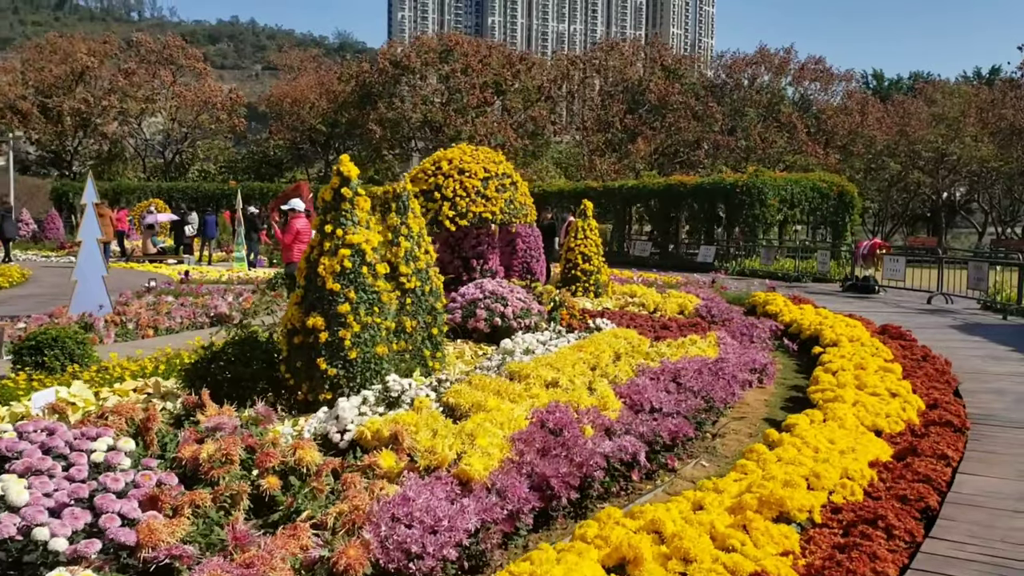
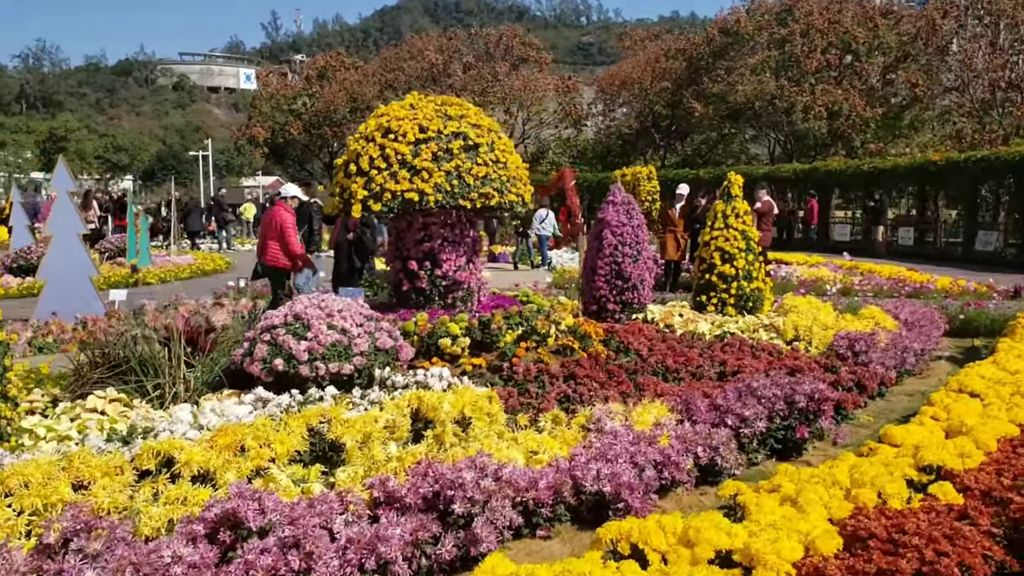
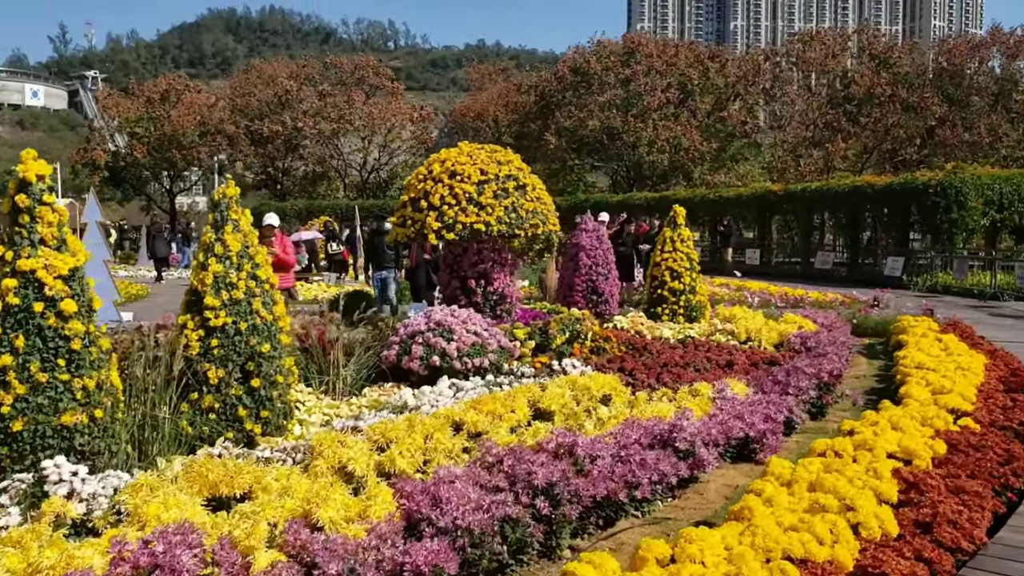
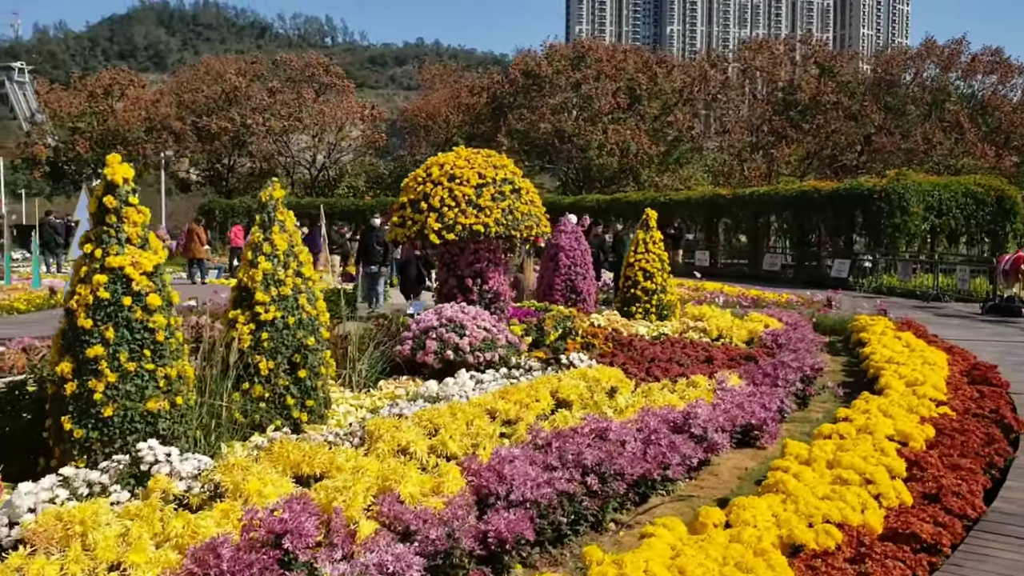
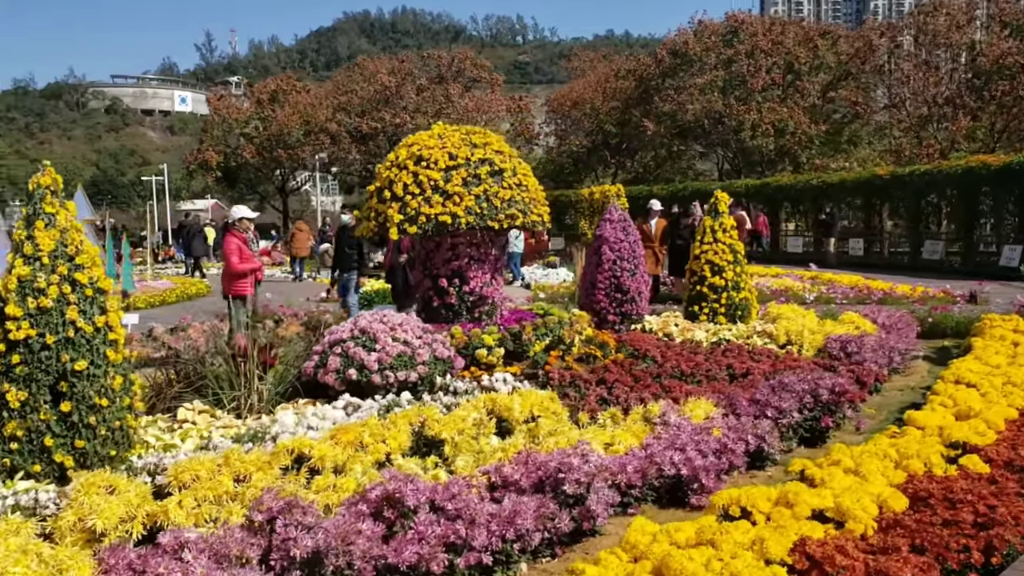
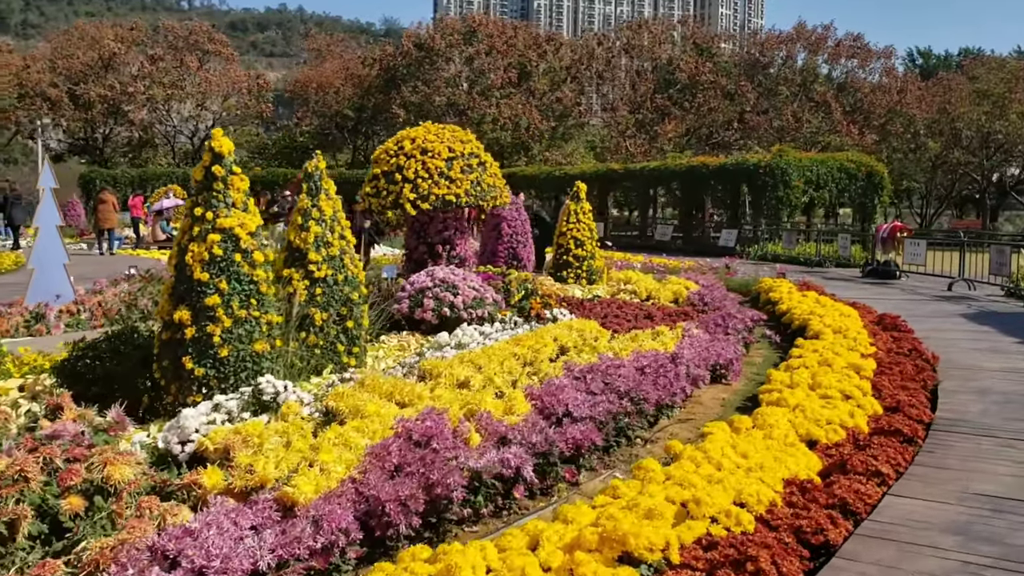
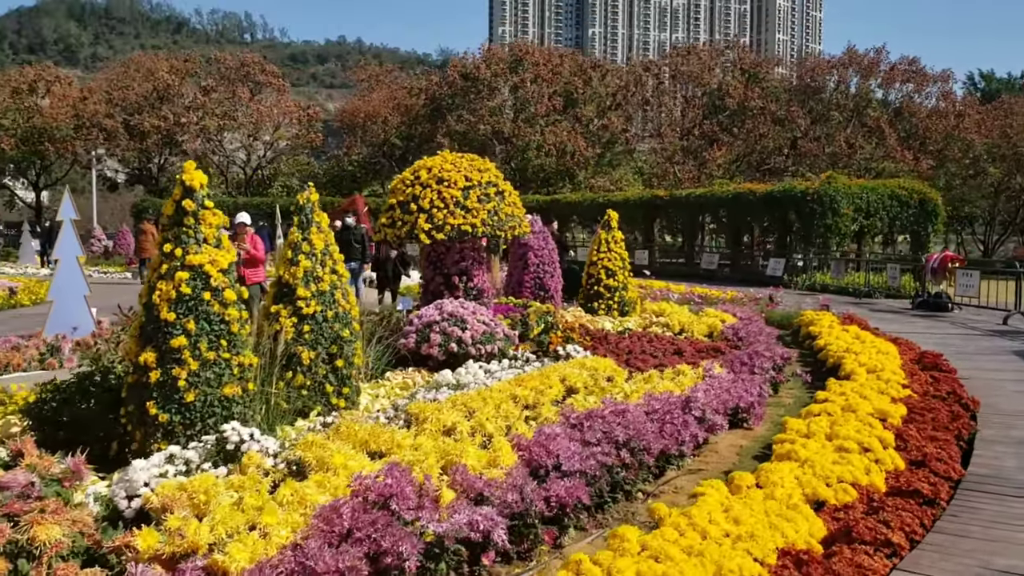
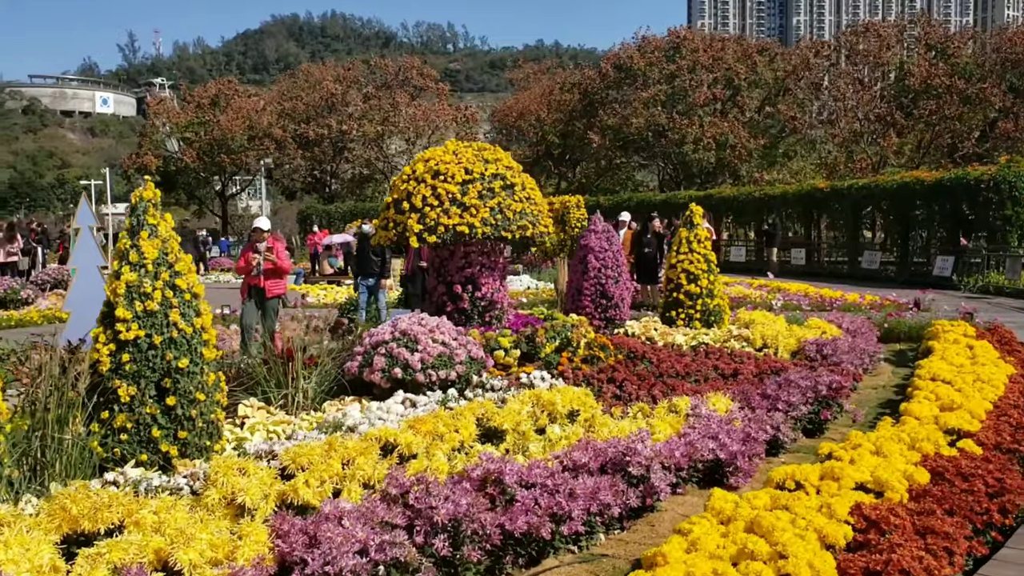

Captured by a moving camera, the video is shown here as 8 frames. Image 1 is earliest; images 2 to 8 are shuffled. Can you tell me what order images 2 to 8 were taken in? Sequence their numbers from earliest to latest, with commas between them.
6, 7, 4, 3, 8, 5, 2
